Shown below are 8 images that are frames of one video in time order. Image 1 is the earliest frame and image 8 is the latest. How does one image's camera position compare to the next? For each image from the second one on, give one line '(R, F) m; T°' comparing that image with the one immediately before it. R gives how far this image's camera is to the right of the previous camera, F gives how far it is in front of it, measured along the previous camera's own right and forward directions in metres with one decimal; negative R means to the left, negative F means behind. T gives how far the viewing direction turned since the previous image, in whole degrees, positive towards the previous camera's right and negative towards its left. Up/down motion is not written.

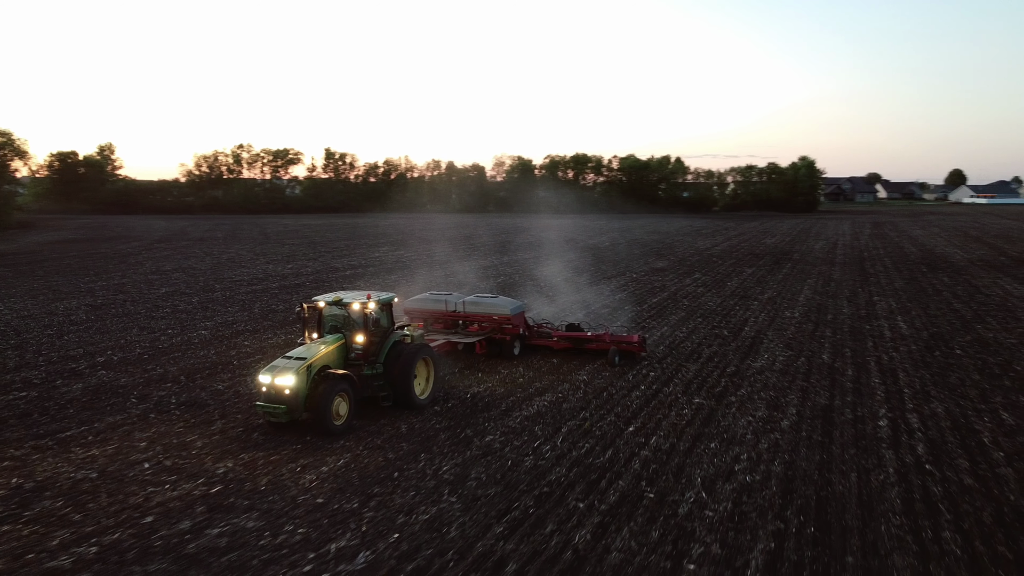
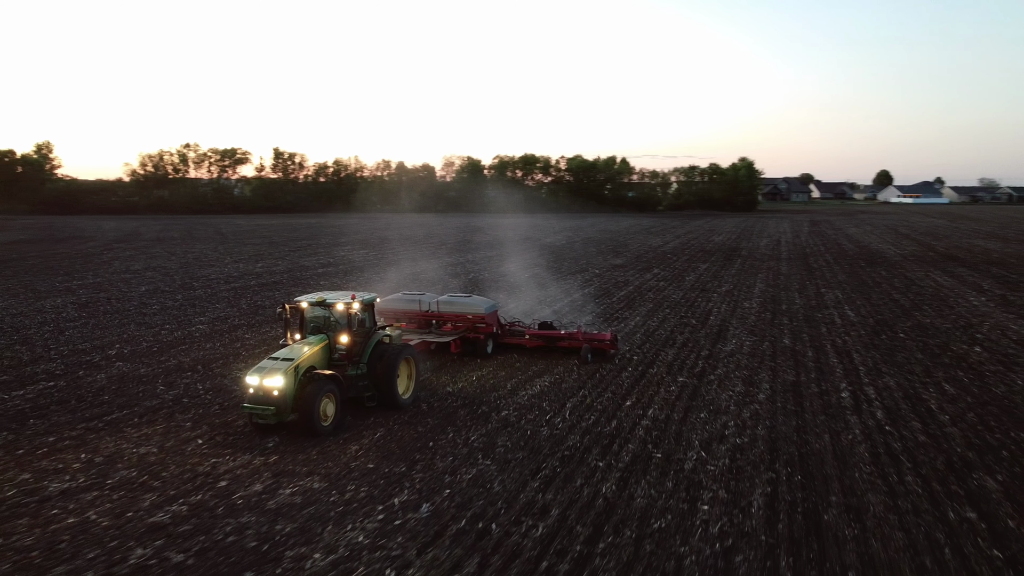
(-0.7, -0.8) m; +4°
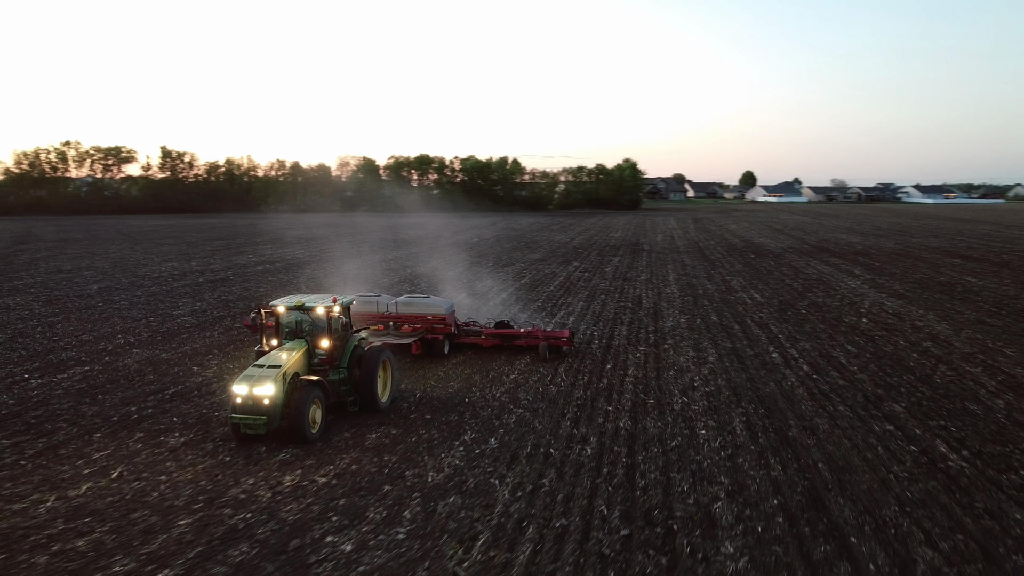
(-1.6, -1.5) m; +9°
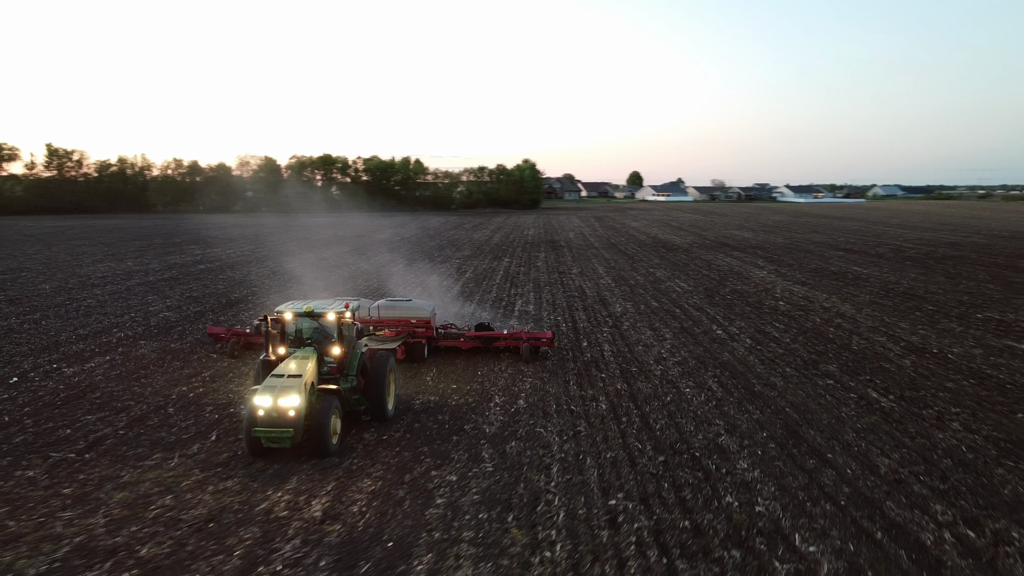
(-1.5, -1.3) m; +8°
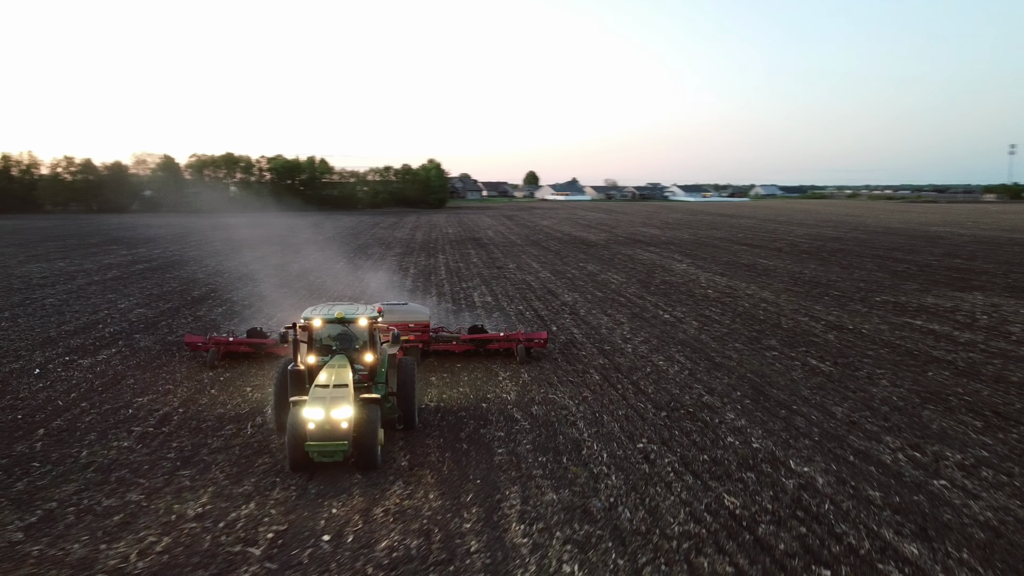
(-1.4, -1.1) m; +8°
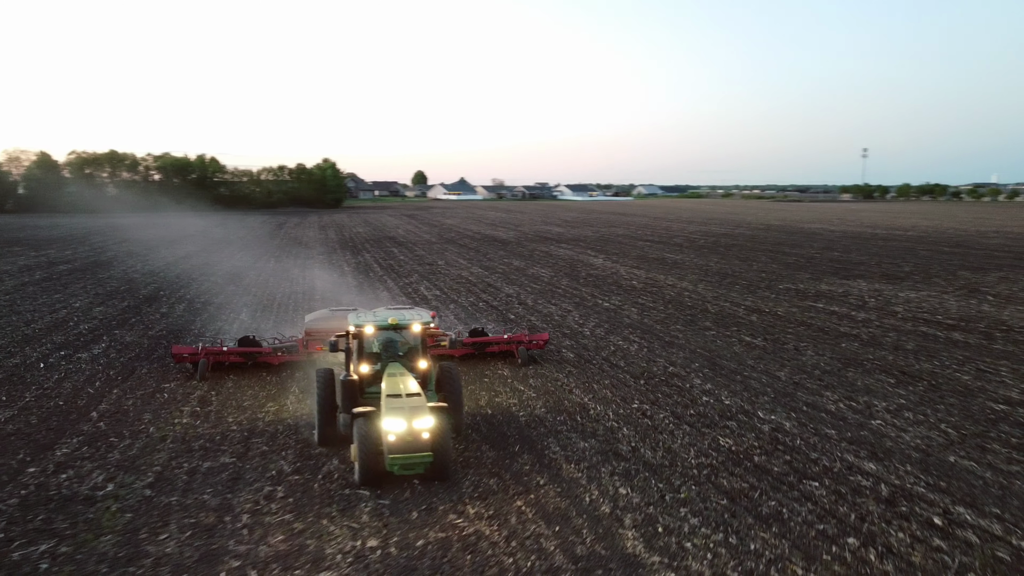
(-1.4, -1.1) m; +8°
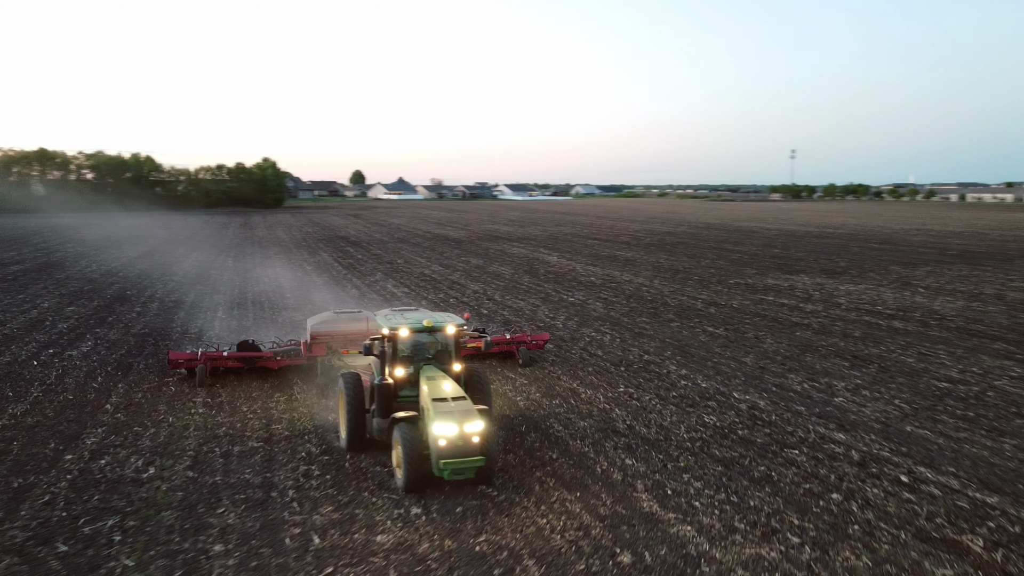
(-0.7, -0.6) m; +4°
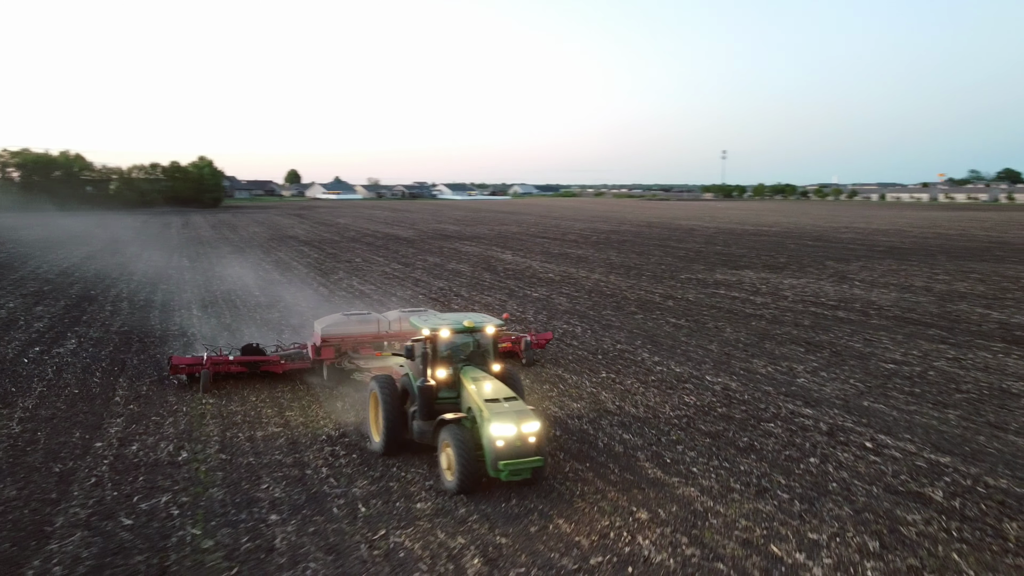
(-0.6, -0.6) m; +4°
